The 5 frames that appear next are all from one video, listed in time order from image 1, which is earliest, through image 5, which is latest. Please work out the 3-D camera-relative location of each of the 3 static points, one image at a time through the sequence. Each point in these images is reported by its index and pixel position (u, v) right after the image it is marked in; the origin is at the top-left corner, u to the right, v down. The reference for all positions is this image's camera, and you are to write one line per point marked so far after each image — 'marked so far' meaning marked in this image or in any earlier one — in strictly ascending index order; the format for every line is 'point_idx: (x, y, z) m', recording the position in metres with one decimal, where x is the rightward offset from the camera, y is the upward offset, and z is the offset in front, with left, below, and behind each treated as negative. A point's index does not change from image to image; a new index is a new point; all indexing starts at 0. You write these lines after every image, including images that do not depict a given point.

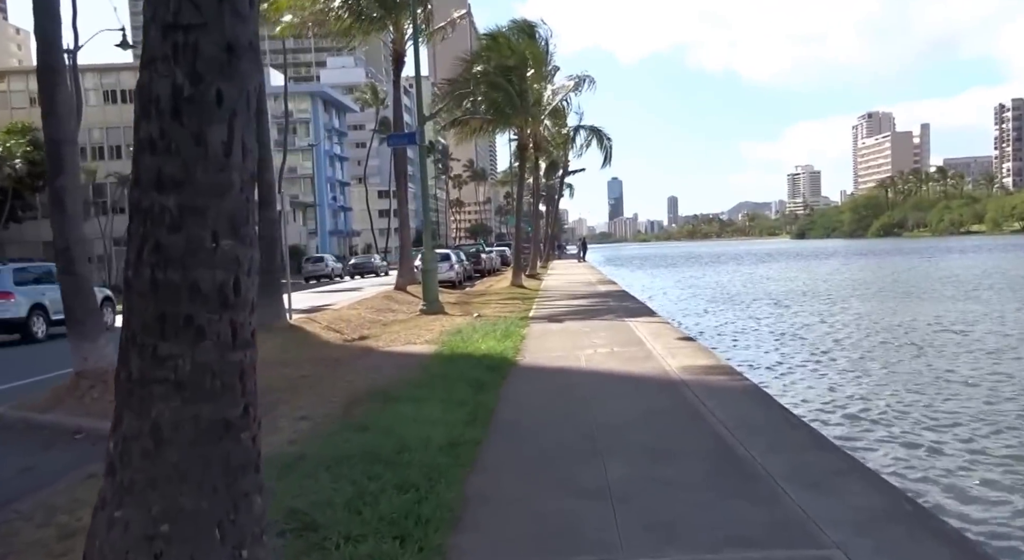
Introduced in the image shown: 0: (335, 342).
0: (-3.1, -1.1, +14.4) m
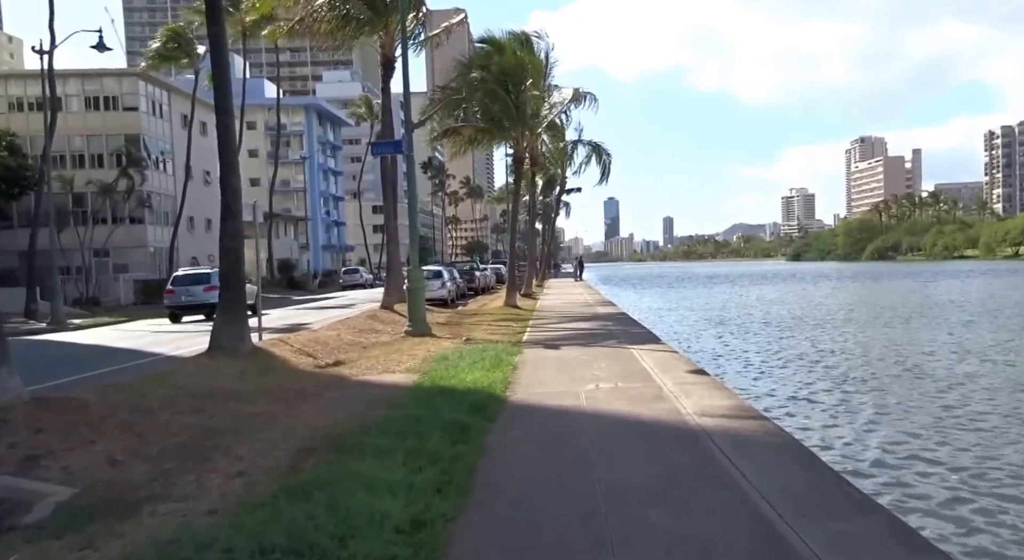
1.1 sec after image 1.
0: (-3.2, -1.4, +12.9) m
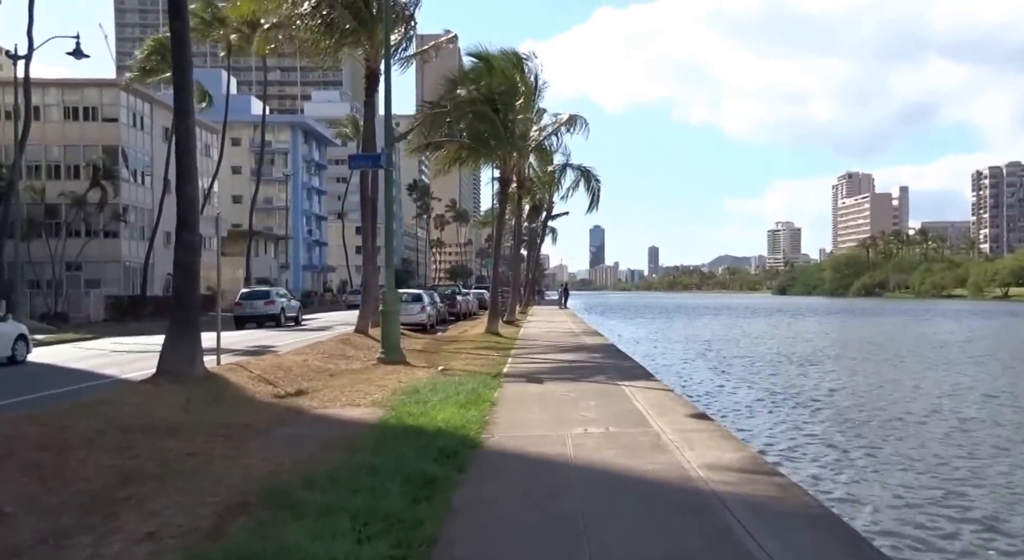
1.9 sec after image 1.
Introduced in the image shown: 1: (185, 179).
0: (-3.6, -1.7, +11.7) m
1: (-4.7, +1.4, +11.7) m
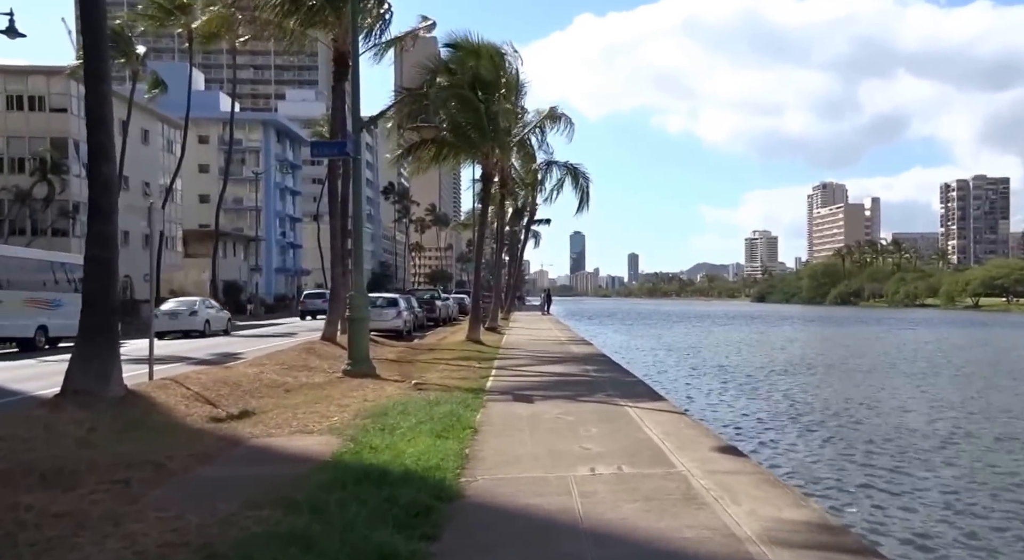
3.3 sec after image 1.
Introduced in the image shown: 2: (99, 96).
0: (-3.7, -1.7, +9.7) m
1: (-4.8, +1.5, +9.7) m
2: (-4.8, +2.2, +9.8) m
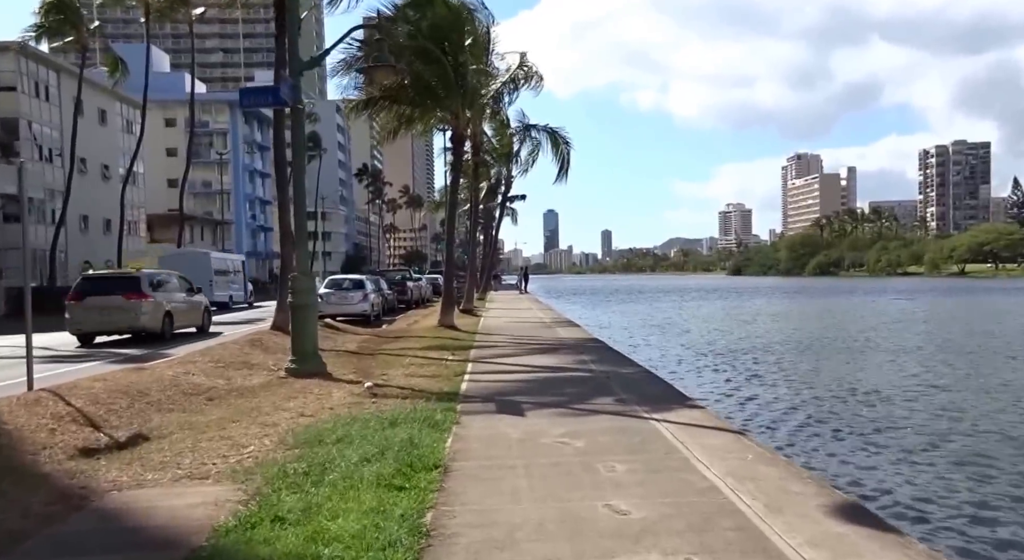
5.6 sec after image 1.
0: (-3.9, -1.5, +6.8) m
1: (-5.0, +1.6, +6.6) m
2: (-5.0, +2.4, +6.7) m
